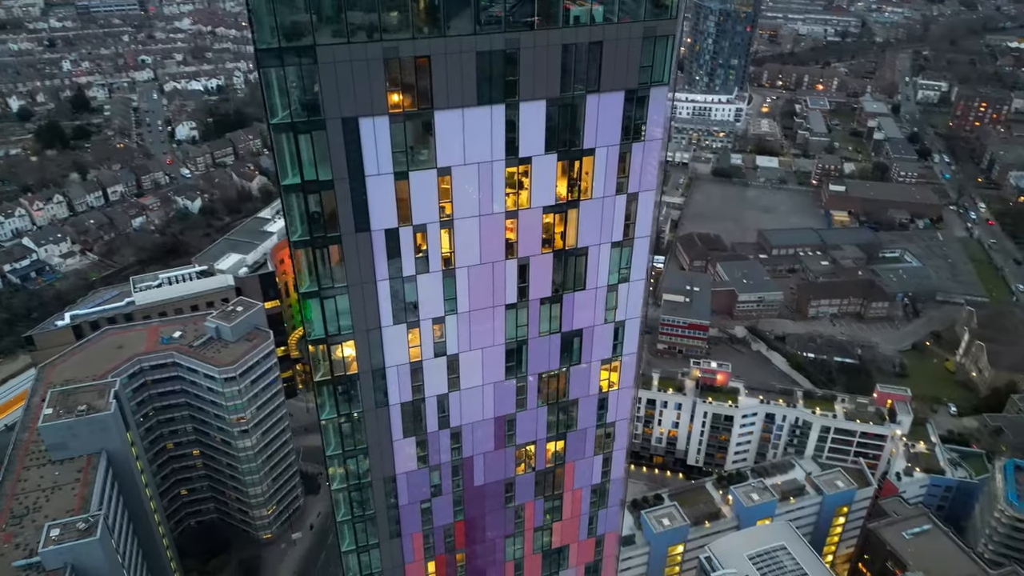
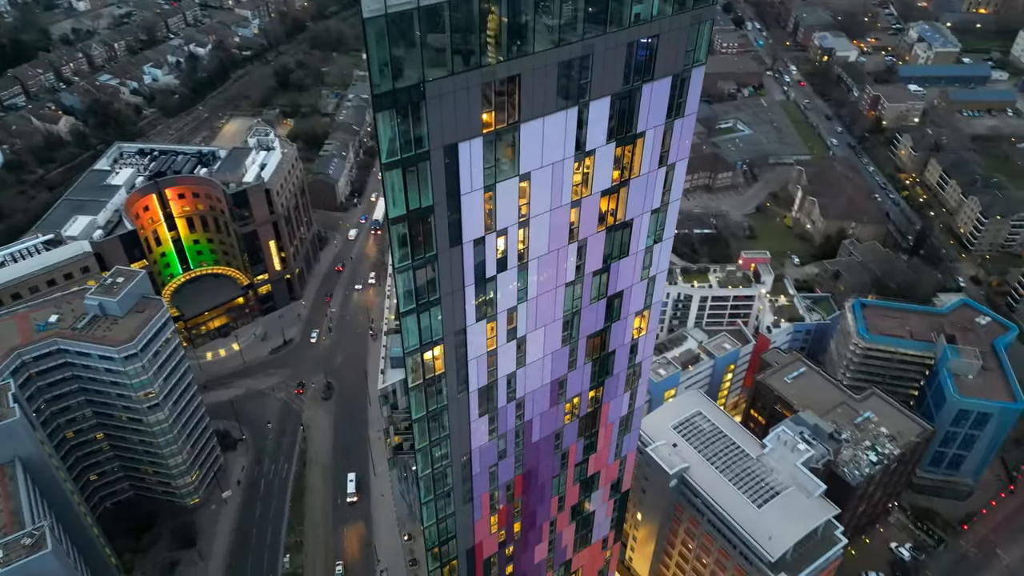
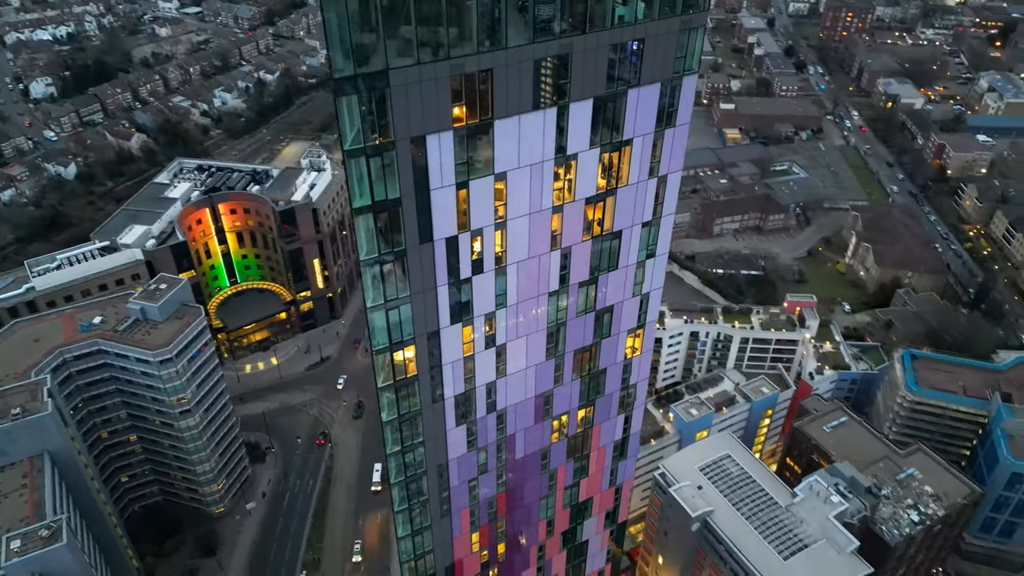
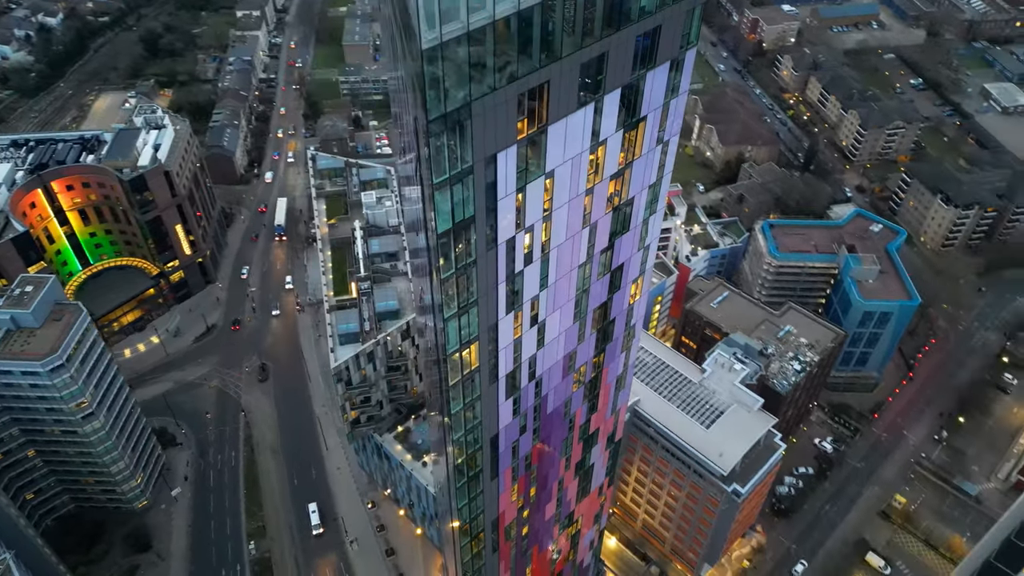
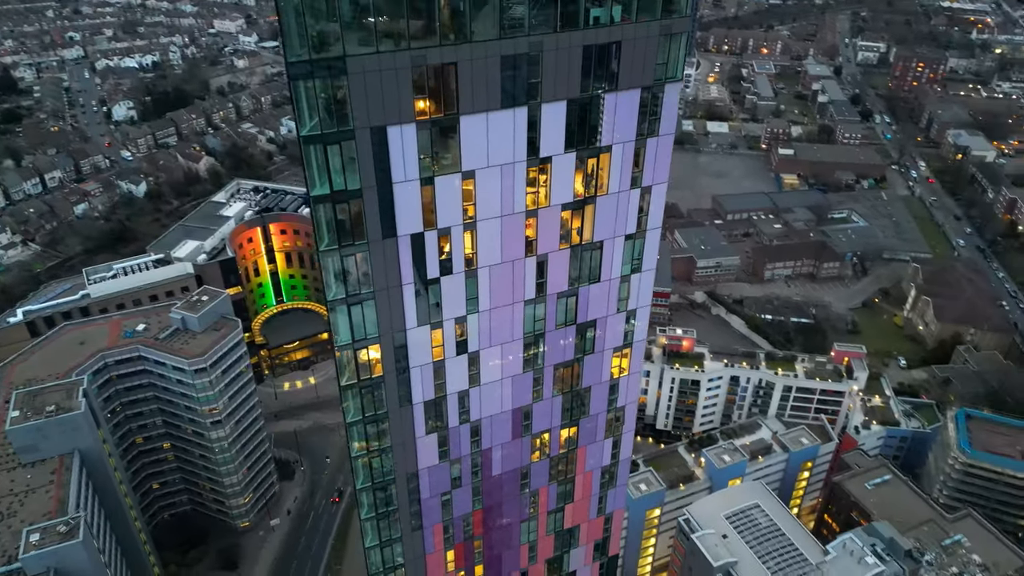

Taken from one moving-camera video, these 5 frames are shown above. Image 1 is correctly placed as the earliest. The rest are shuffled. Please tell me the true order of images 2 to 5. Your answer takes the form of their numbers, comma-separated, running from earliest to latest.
5, 3, 2, 4
